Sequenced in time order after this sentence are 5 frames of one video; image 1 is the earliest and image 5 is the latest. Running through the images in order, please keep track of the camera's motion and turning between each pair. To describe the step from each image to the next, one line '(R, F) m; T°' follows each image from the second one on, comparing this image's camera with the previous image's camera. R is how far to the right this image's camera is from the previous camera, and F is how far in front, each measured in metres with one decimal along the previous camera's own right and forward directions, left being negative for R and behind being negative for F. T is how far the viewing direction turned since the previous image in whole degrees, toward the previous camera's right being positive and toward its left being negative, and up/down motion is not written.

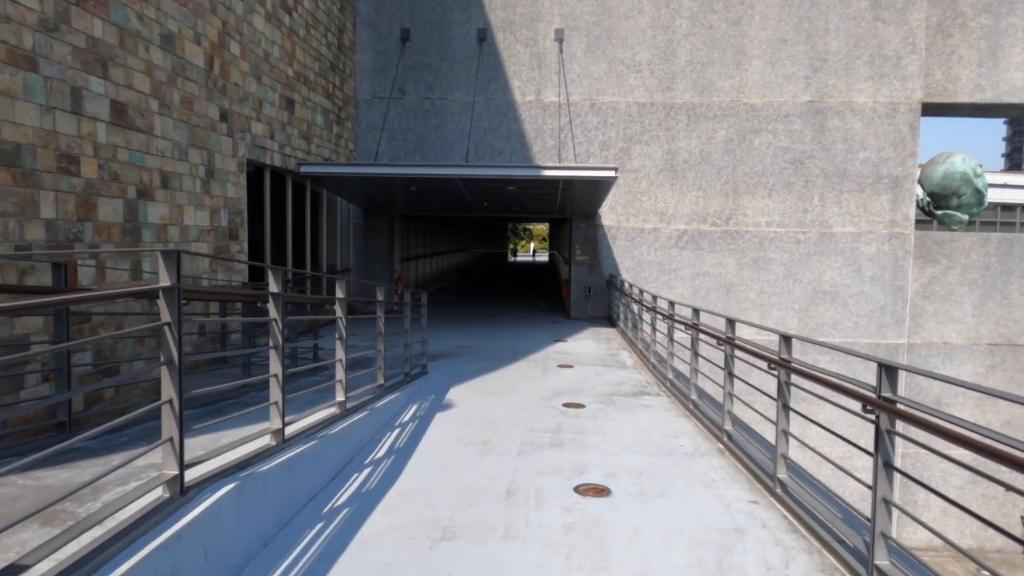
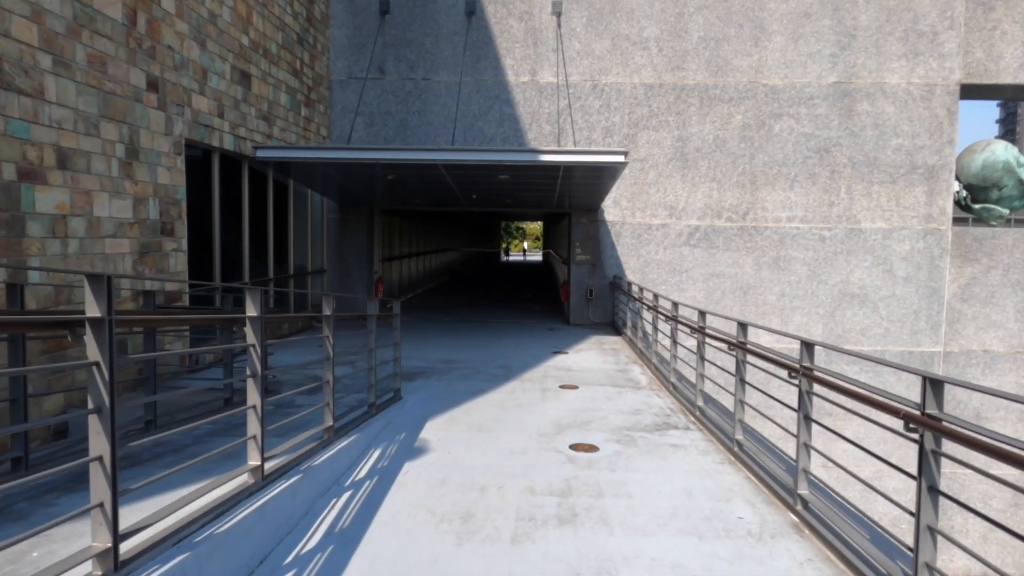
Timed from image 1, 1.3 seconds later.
(0.0, +1.8) m; +1°
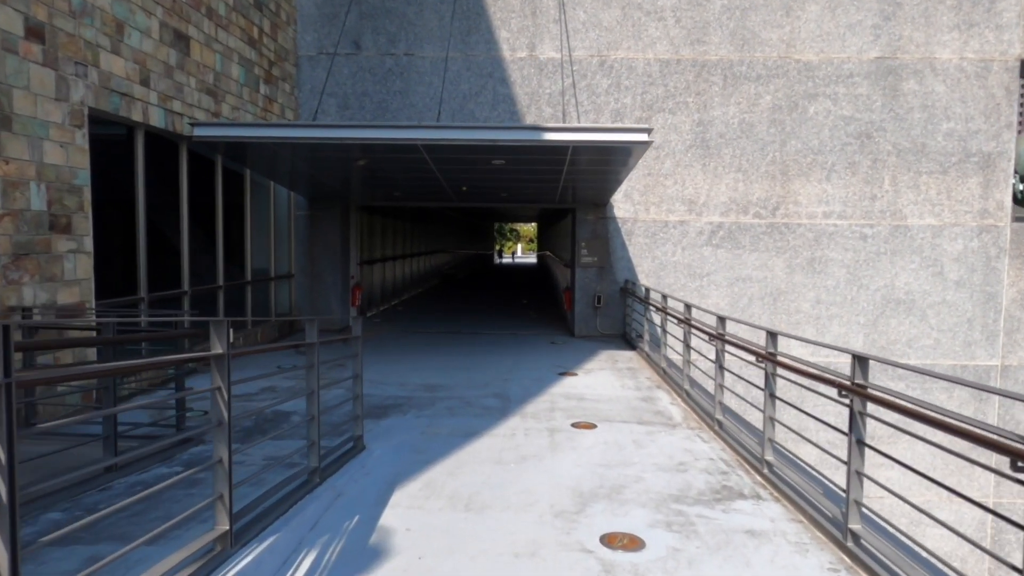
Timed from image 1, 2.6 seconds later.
(-0.1, +2.0) m; +1°
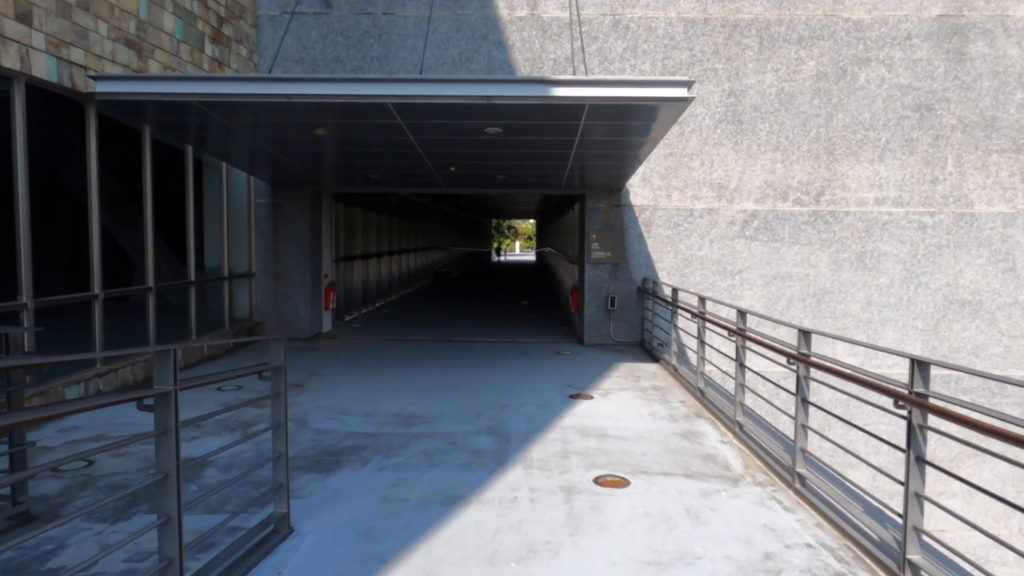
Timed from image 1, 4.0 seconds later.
(0.0, +1.9) m; 0°
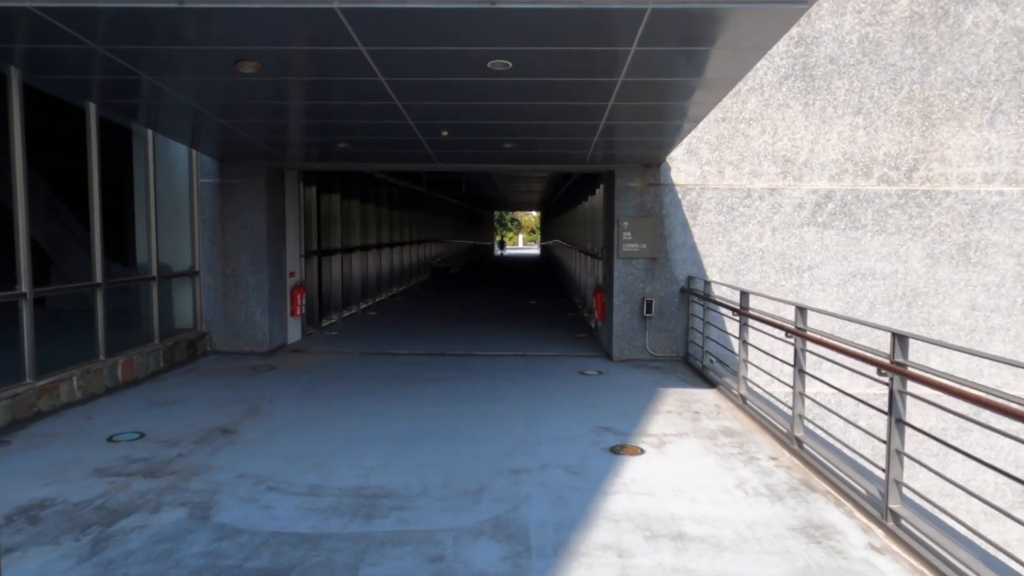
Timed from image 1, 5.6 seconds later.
(-0.1, +2.3) m; 0°
